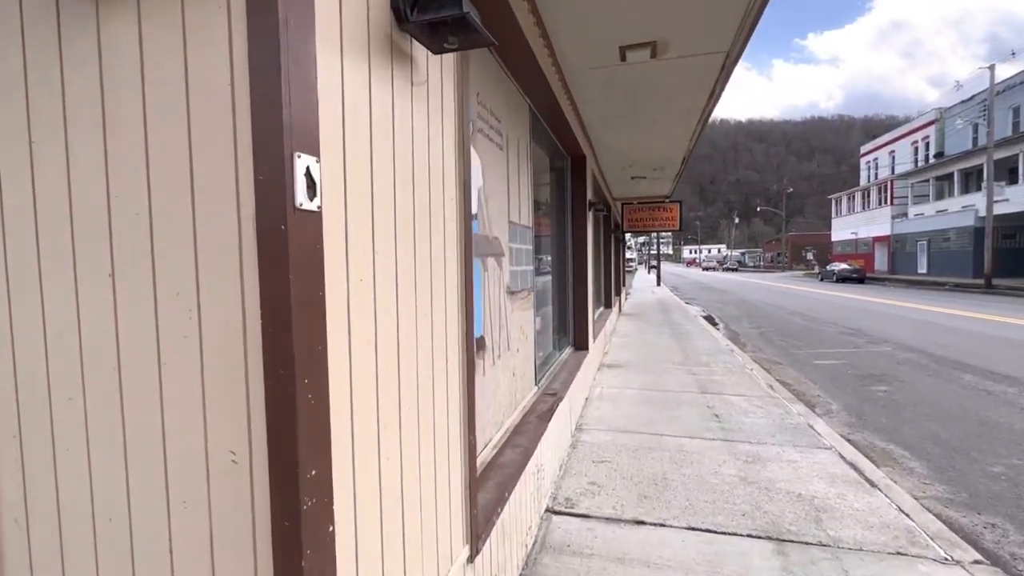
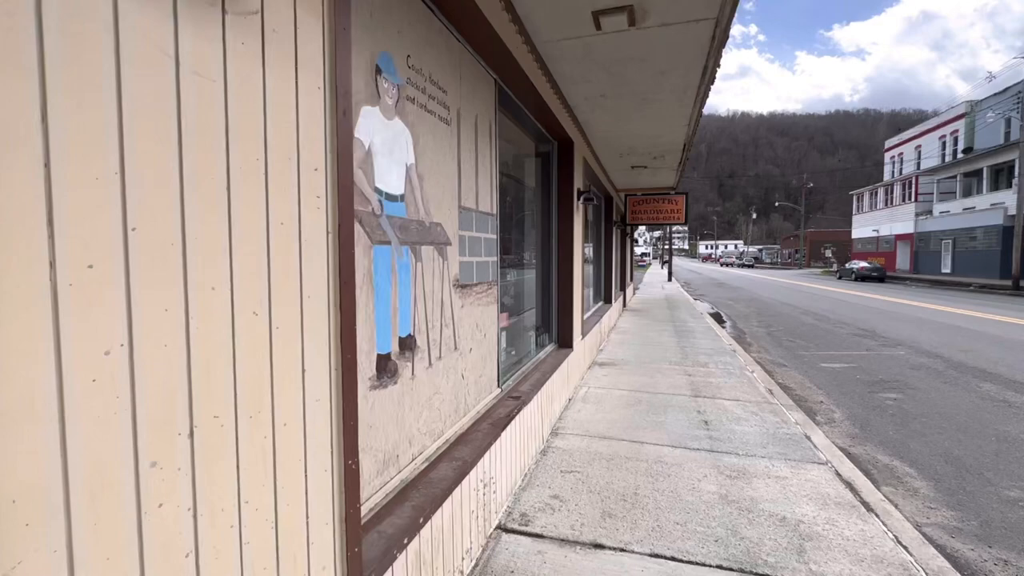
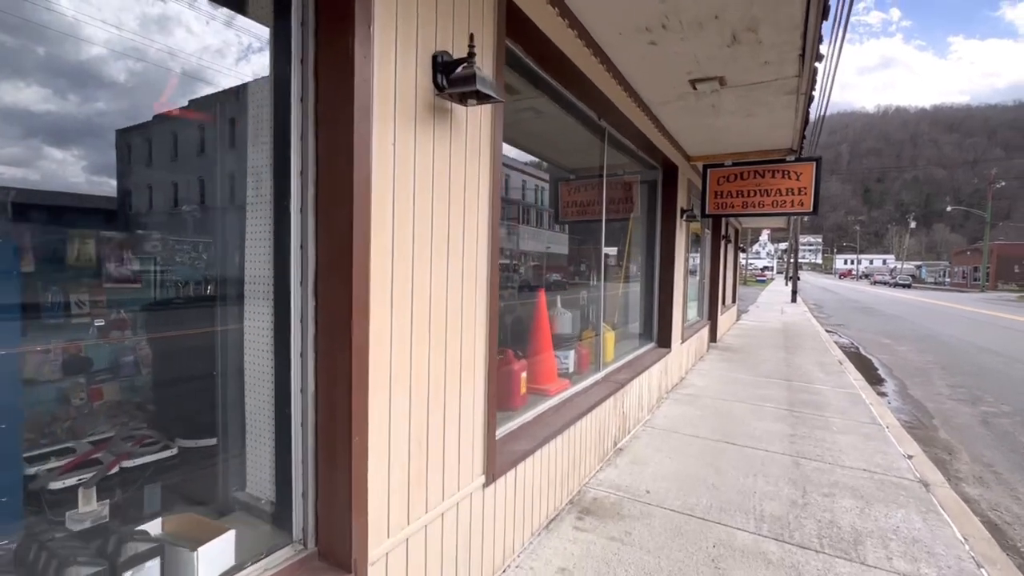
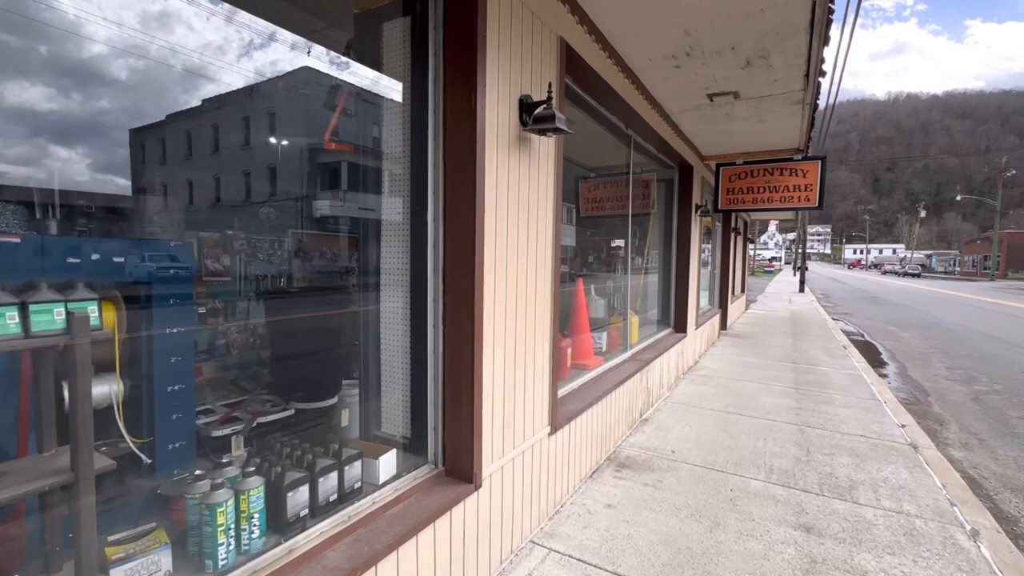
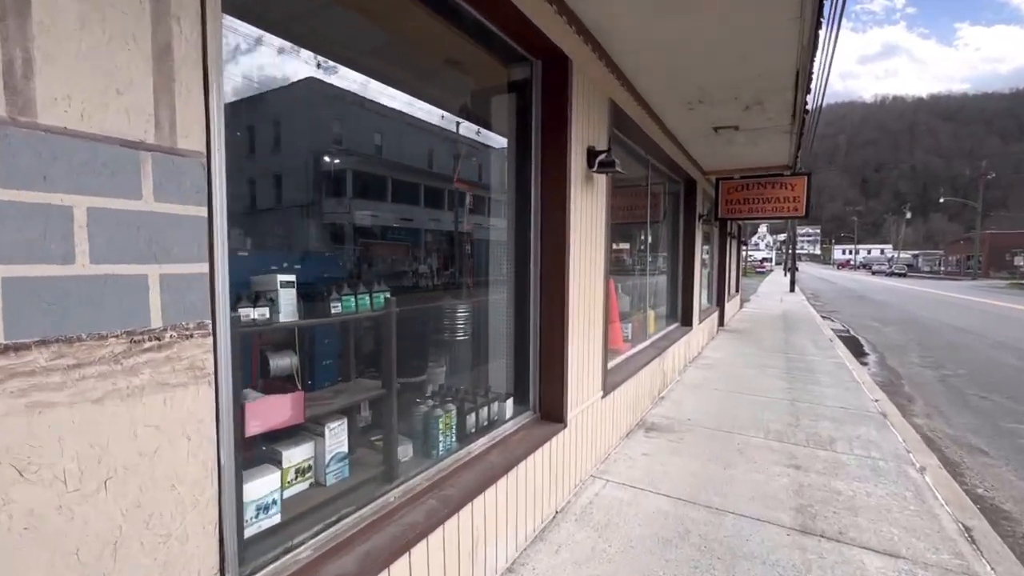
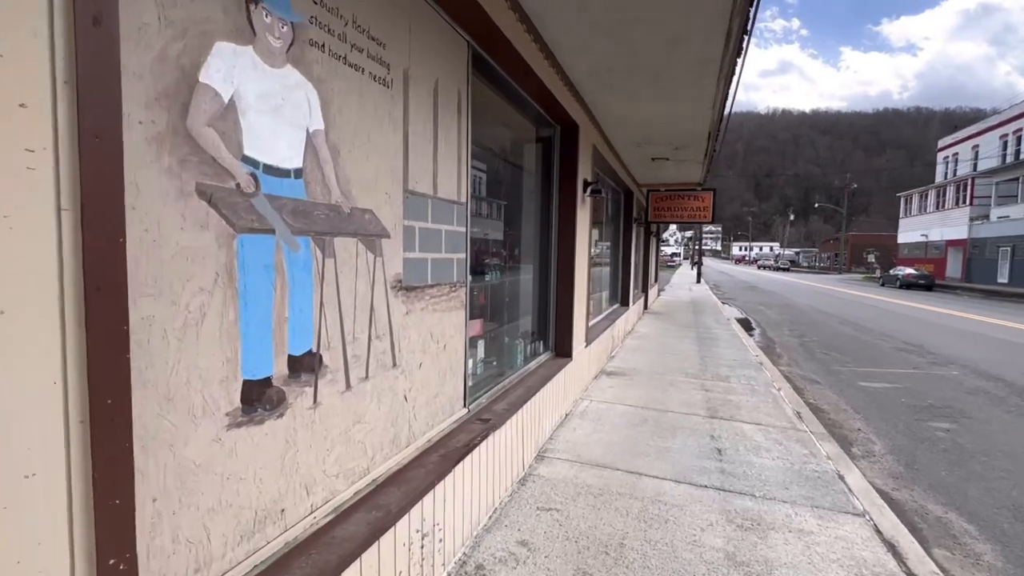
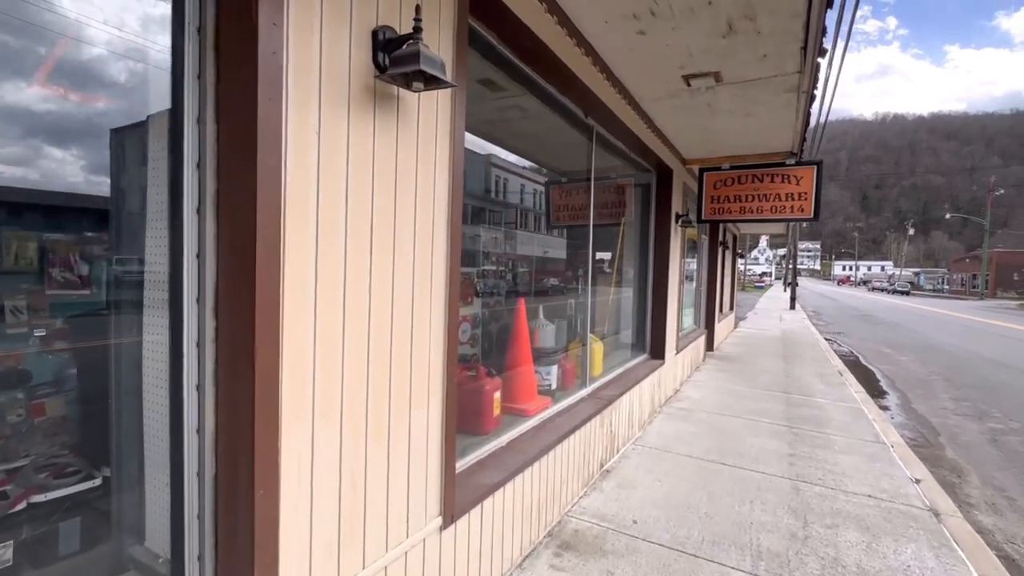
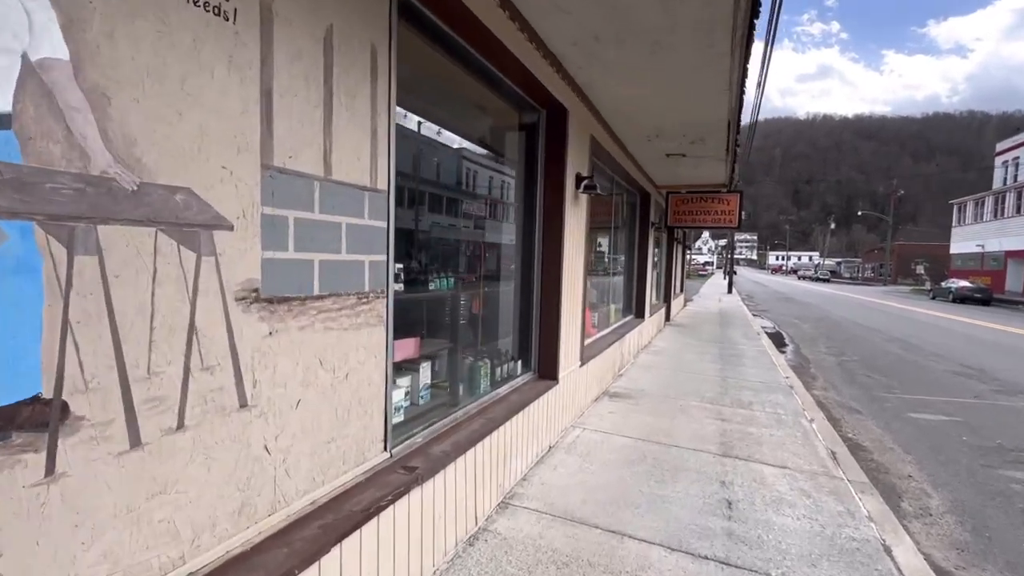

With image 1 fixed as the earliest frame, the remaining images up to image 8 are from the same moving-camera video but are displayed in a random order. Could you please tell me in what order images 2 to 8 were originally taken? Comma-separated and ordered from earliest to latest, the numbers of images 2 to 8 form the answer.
2, 6, 8, 5, 4, 3, 7
